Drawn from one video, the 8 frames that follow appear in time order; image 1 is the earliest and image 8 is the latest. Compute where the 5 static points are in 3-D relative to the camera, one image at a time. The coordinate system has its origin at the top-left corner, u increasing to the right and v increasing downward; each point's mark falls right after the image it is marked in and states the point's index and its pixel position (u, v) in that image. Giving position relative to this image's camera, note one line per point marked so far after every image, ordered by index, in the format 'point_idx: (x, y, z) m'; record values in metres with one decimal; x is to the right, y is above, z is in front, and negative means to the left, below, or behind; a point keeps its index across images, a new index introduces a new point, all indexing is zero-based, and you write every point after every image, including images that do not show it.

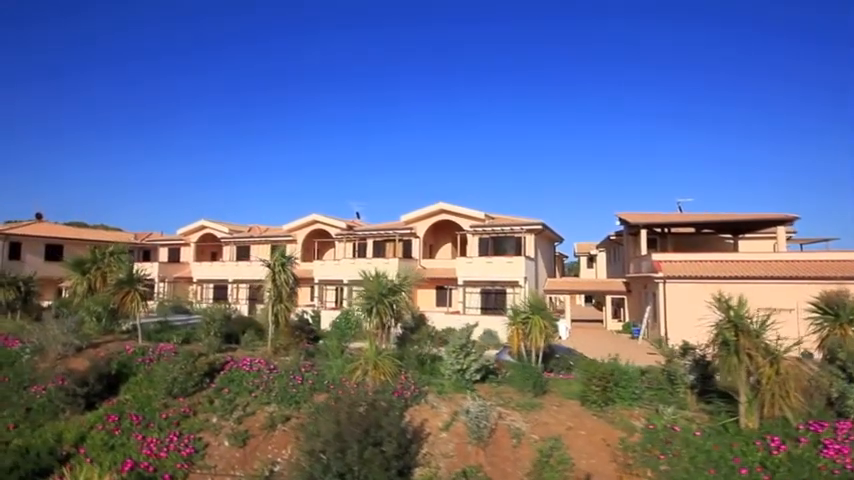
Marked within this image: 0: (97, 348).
0: (-9.2, -3.2, +14.9) m
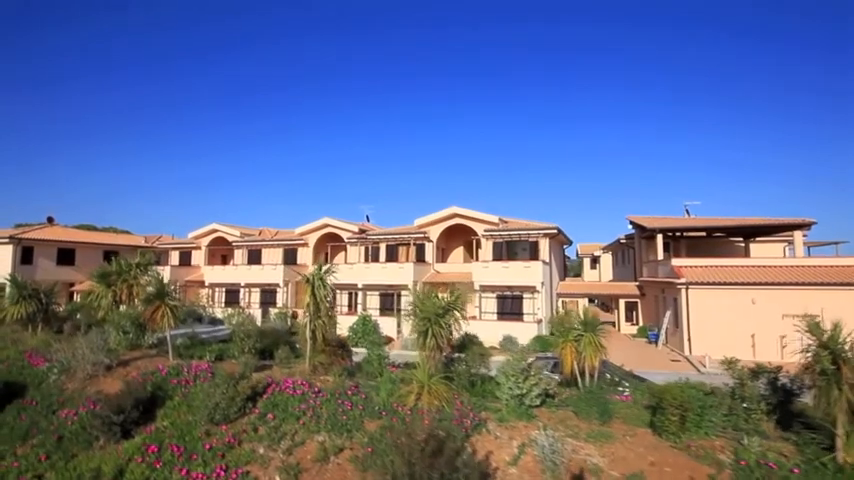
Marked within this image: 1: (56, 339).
0: (-8.0, -3.5, +14.2) m
1: (-12.2, -3.6, +17.6) m
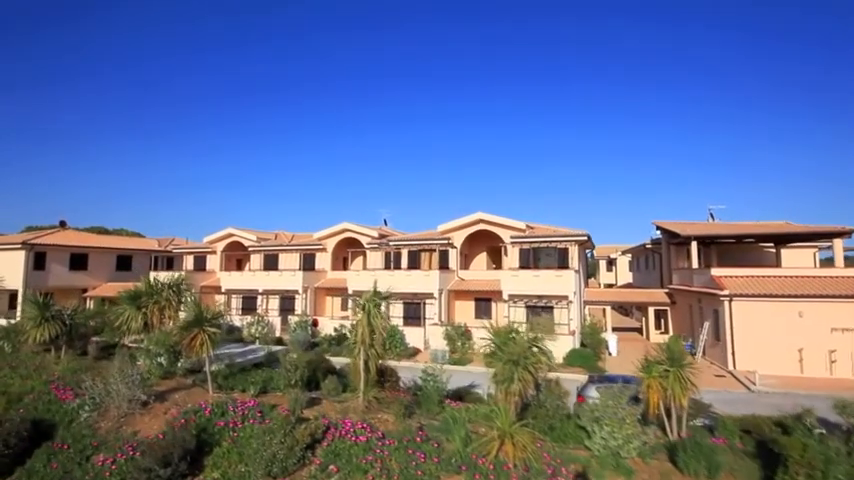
0: (-6.5, -4.1, +13.0) m
1: (-10.7, -4.1, +16.5) m
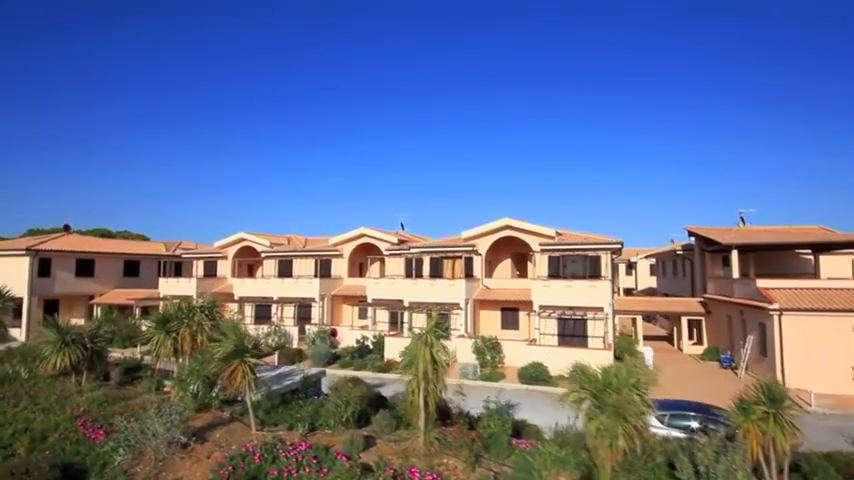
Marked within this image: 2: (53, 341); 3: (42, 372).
0: (-4.9, -4.5, +11.6) m
1: (-9.1, -4.6, +15.0) m
2: (-11.8, -3.2, +16.7) m
3: (-12.7, -4.4, +17.4) m
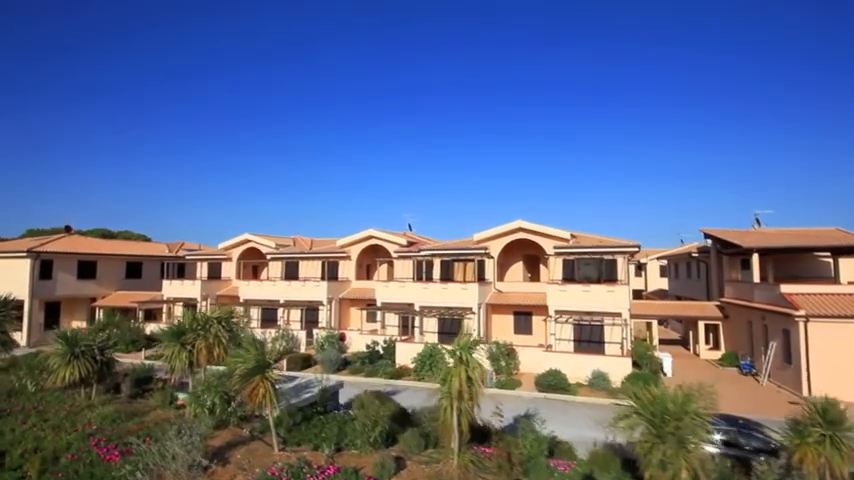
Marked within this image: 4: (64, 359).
0: (-4.1, -4.8, +10.8) m
1: (-8.3, -4.8, +14.2) m
2: (-11.1, -3.4, +15.9) m
3: (-12.0, -4.6, +16.6) m
4: (-11.0, -3.6, +15.9) m
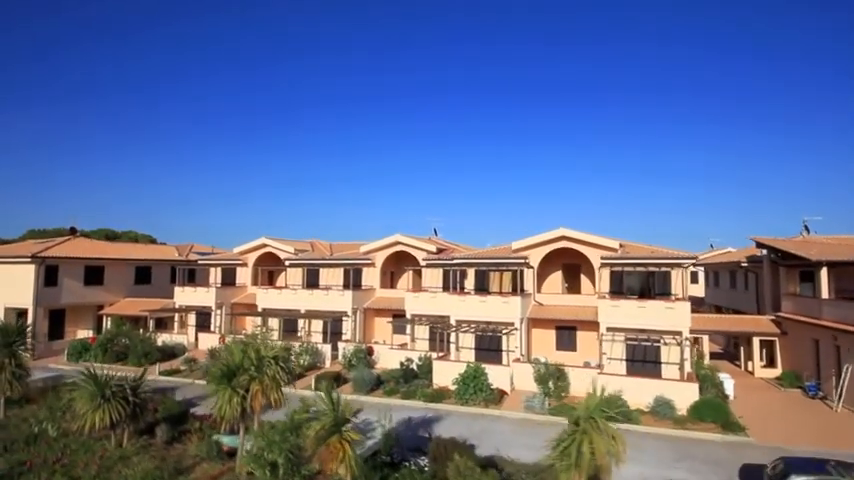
0: (-1.9, -5.4, +8.4) m
1: (-6.0, -5.4, +11.9) m
2: (-8.8, -4.0, +13.5) m
3: (-9.7, -5.2, +14.2) m
4: (-8.7, -4.2, +13.5) m
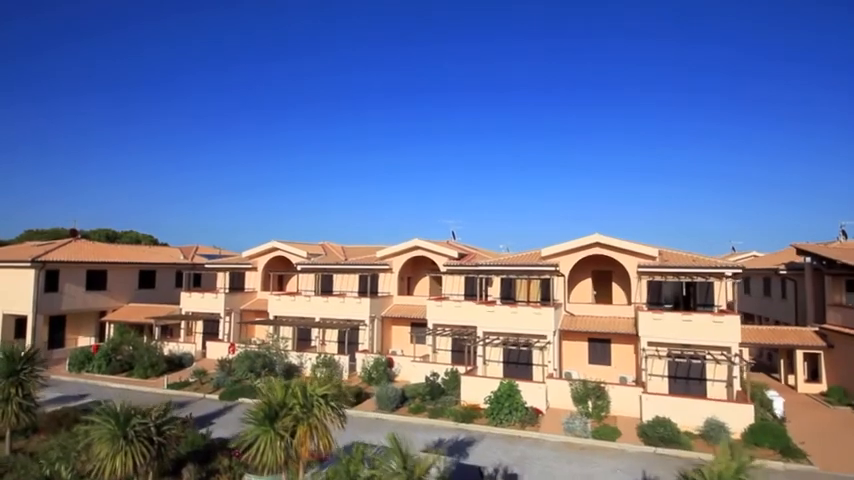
0: (-0.3, -5.9, +6.6) m
1: (-4.5, -5.9, +10.0) m
2: (-7.3, -4.4, +11.6) m
3: (-8.2, -5.6, +12.4) m
4: (-7.2, -4.6, +11.6) m
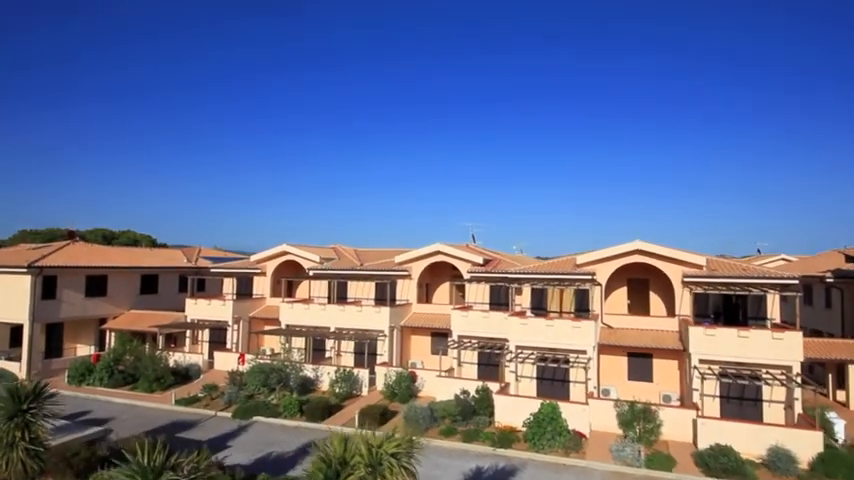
0: (+1.3, -6.4, +4.6) m
1: (-2.9, -6.3, +8.0) m
2: (-5.7, -4.9, +9.5) m
3: (-6.7, -6.0, +10.3) m
4: (-5.6, -5.0, +9.5) m
